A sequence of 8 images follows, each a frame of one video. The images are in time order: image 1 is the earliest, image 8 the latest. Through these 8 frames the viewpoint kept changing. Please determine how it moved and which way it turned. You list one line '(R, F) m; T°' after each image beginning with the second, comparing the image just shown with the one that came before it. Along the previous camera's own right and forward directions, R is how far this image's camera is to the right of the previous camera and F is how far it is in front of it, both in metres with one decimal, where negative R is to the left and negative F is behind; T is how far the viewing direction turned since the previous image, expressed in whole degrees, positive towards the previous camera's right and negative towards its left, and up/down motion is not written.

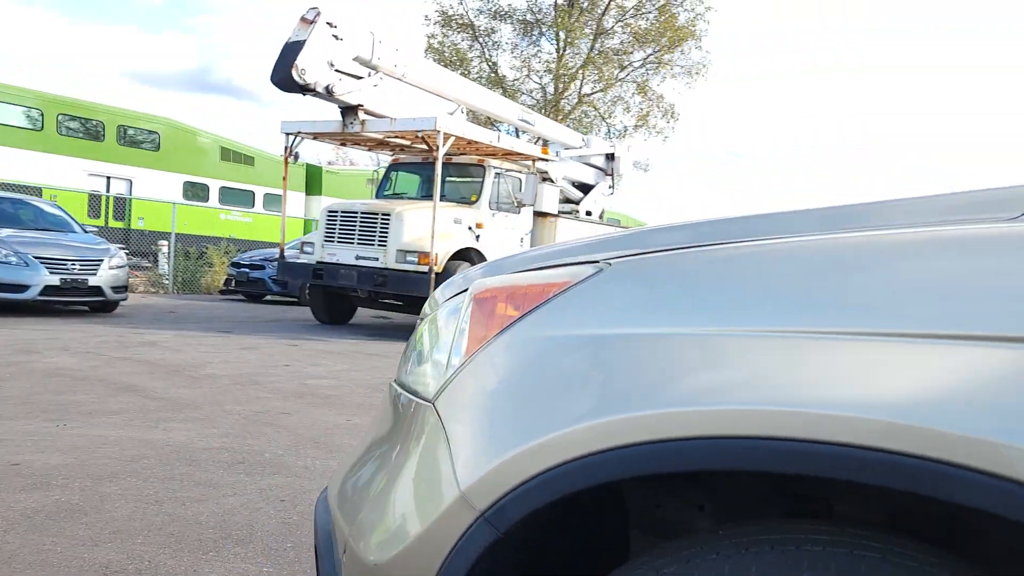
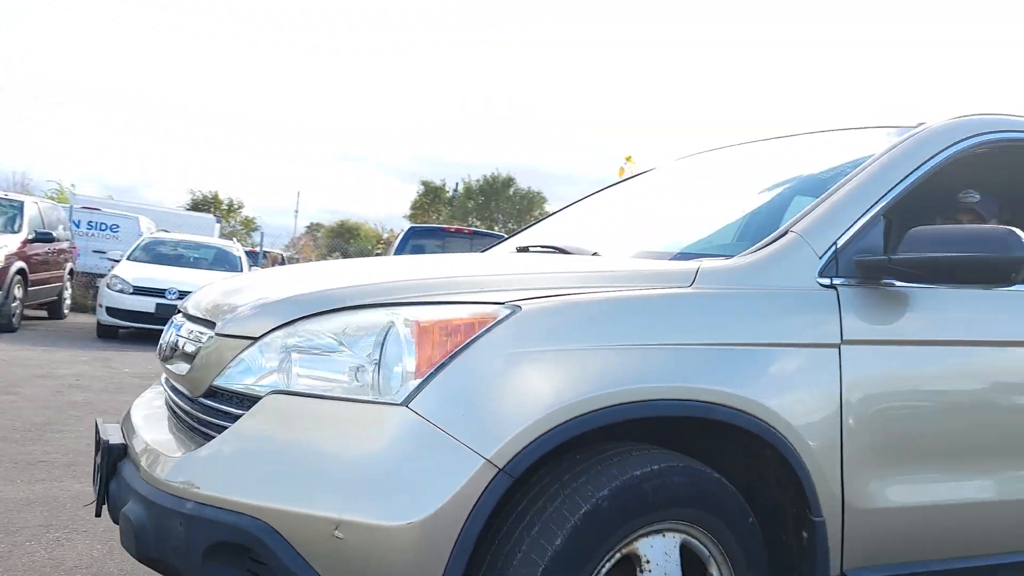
(-1.5, 0.0) m; +52°
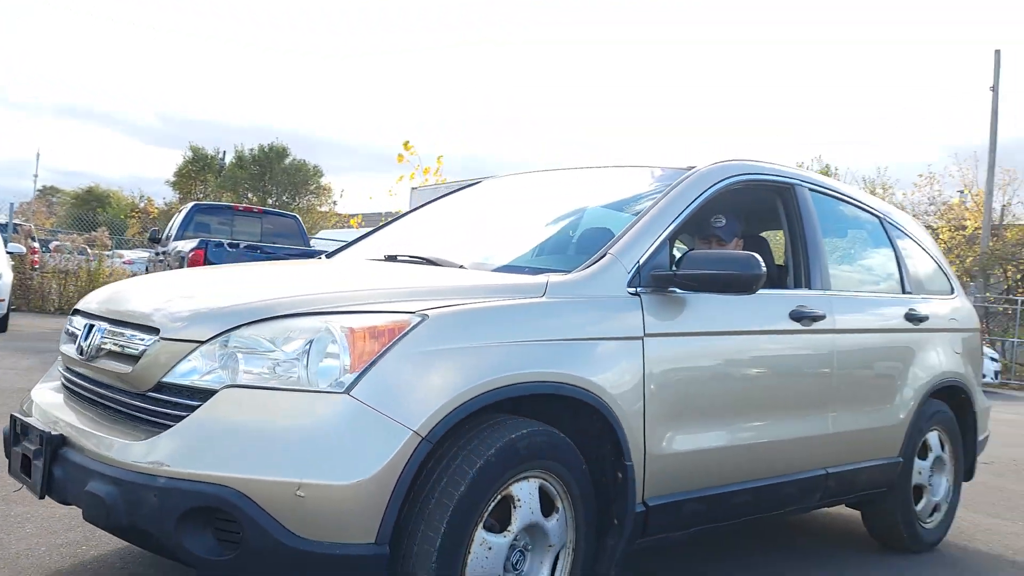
(-0.4, -0.6) m; +16°
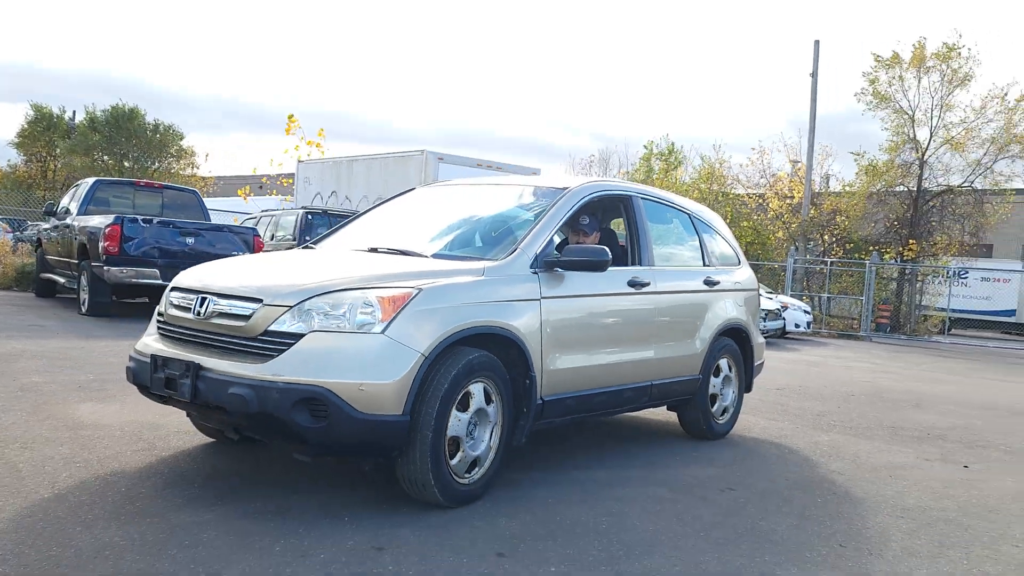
(-0.5, -1.9) m; +10°
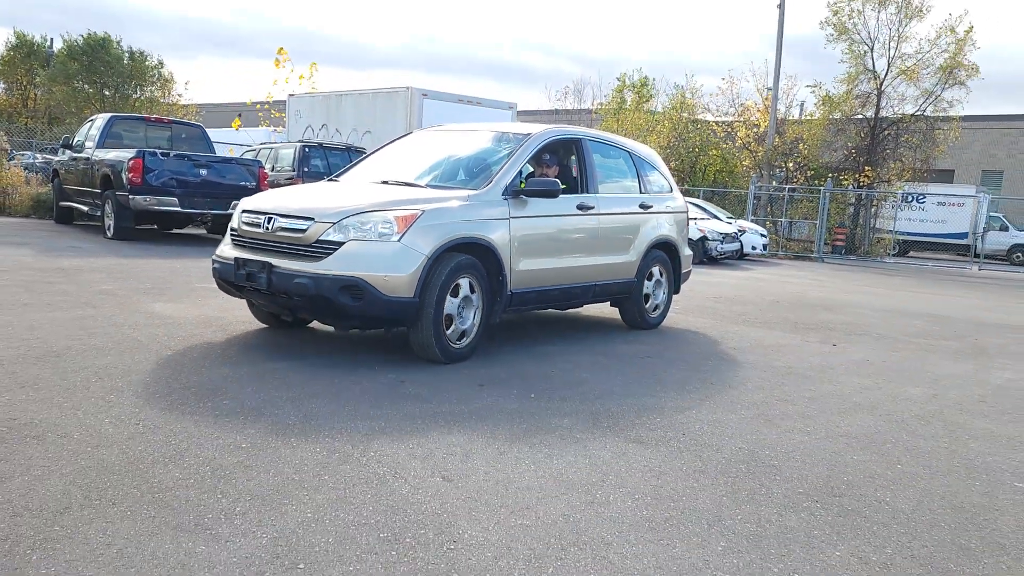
(0.0, -2.0) m; +1°
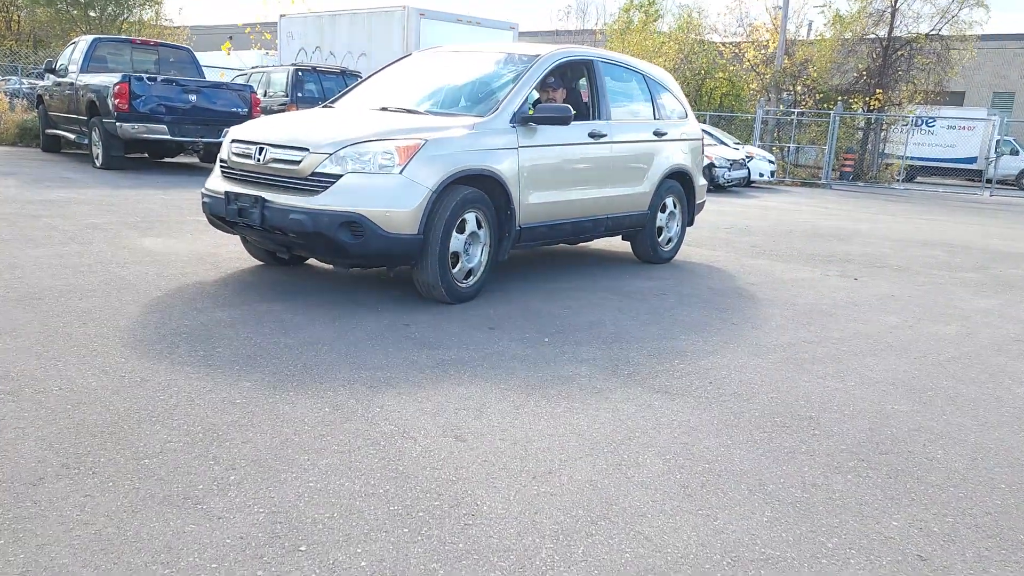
(-0.1, +0.4) m; 0°
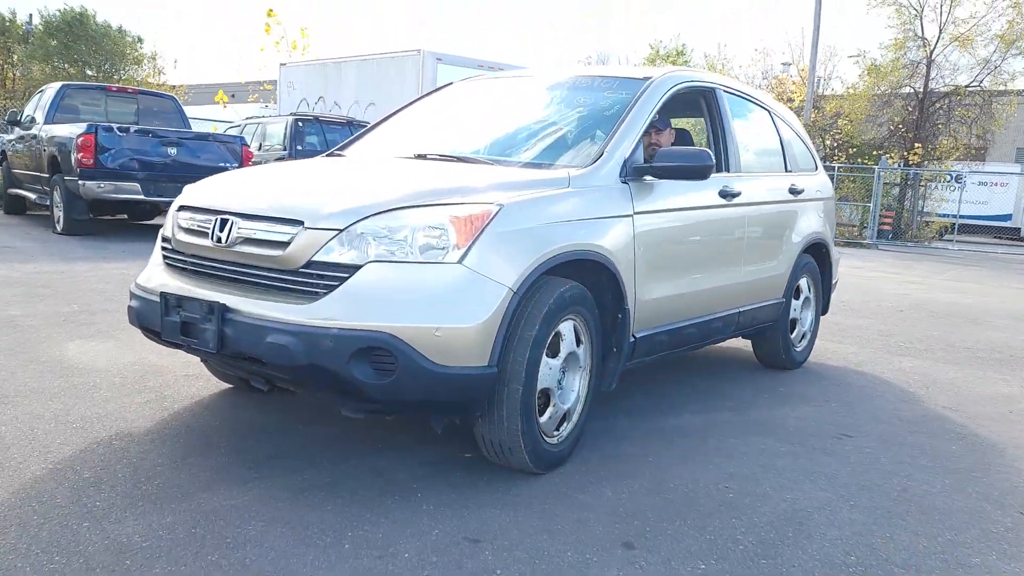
(-0.6, +2.5) m; 0°
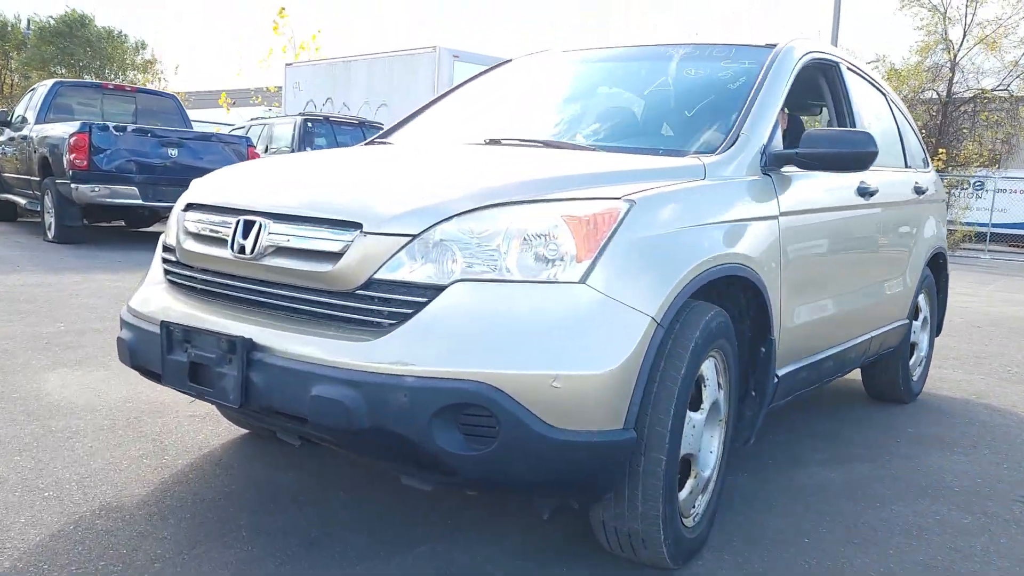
(-0.4, +1.0) m; 0°
